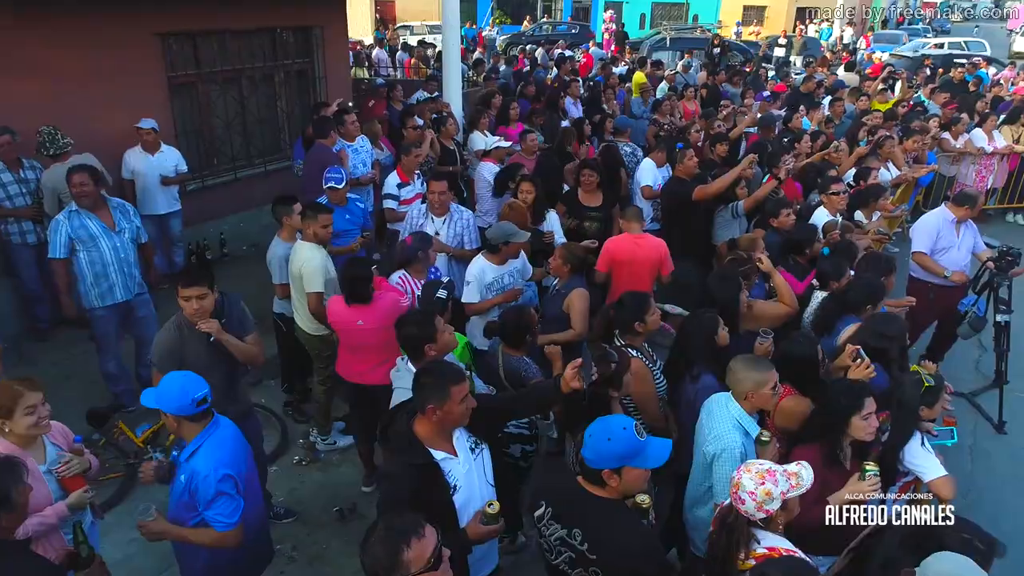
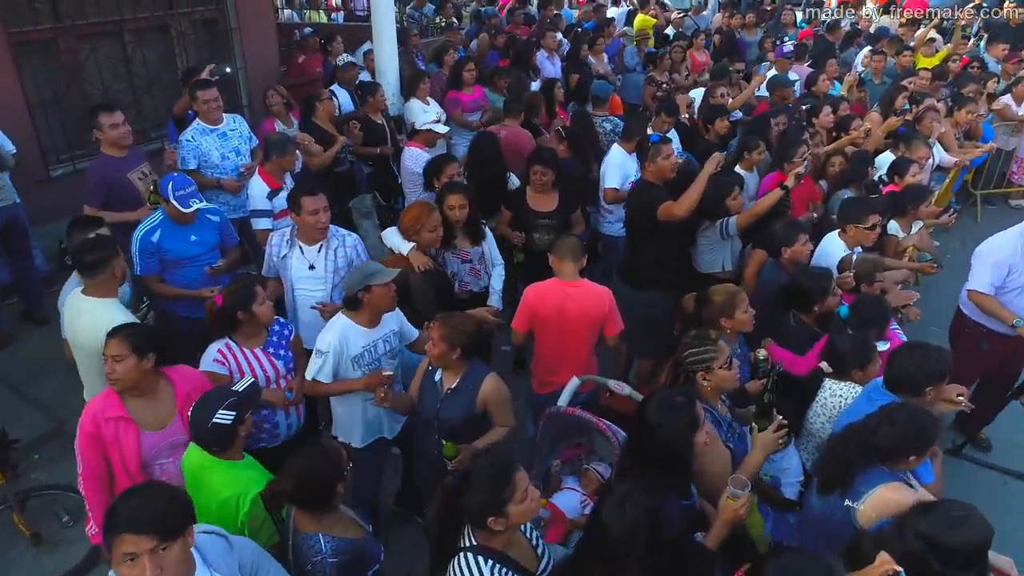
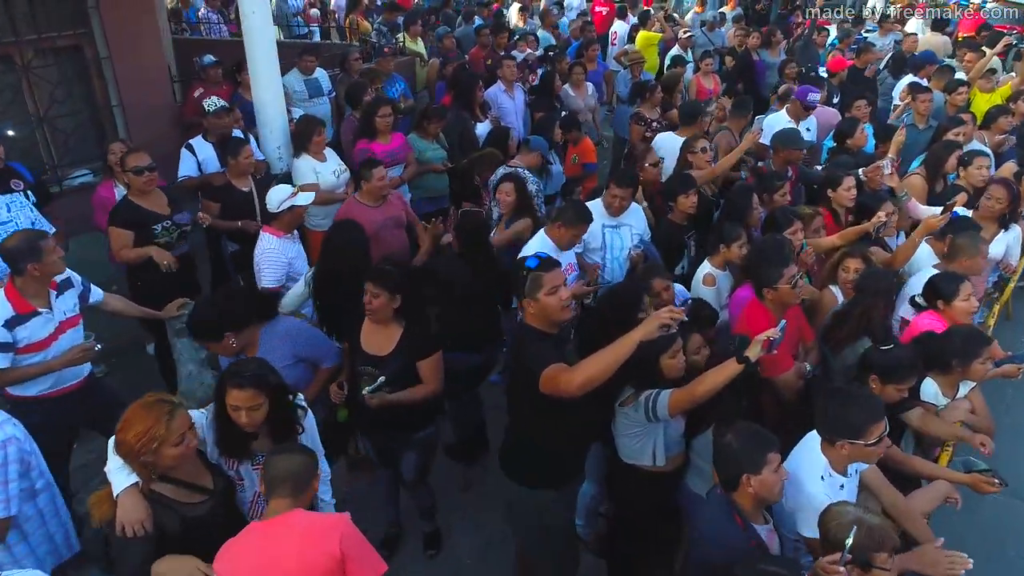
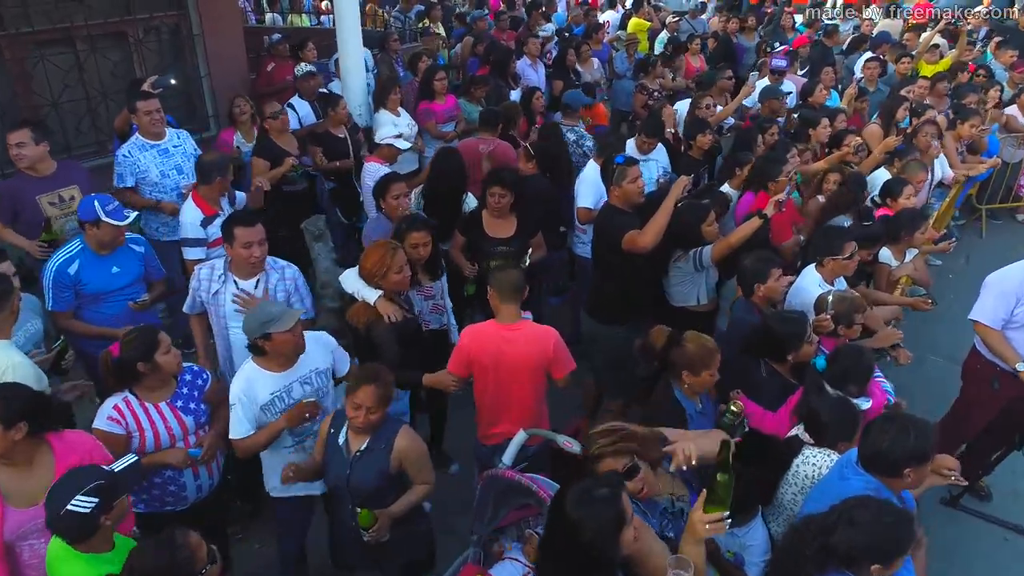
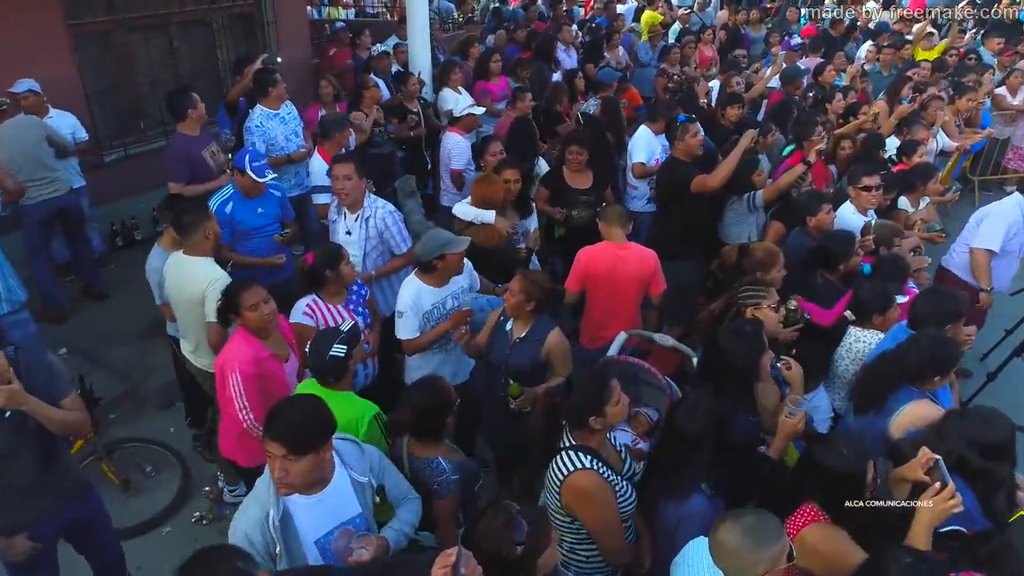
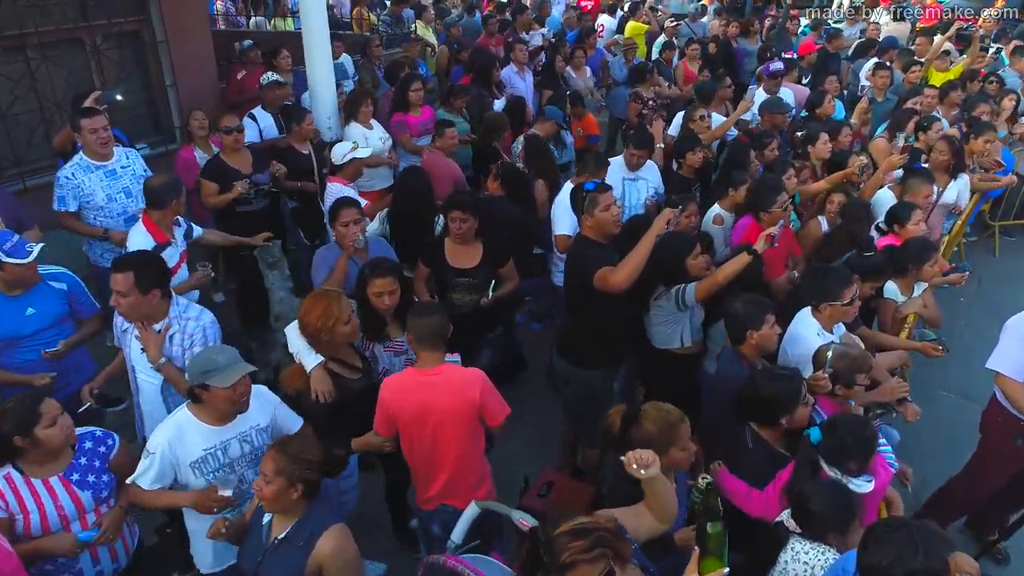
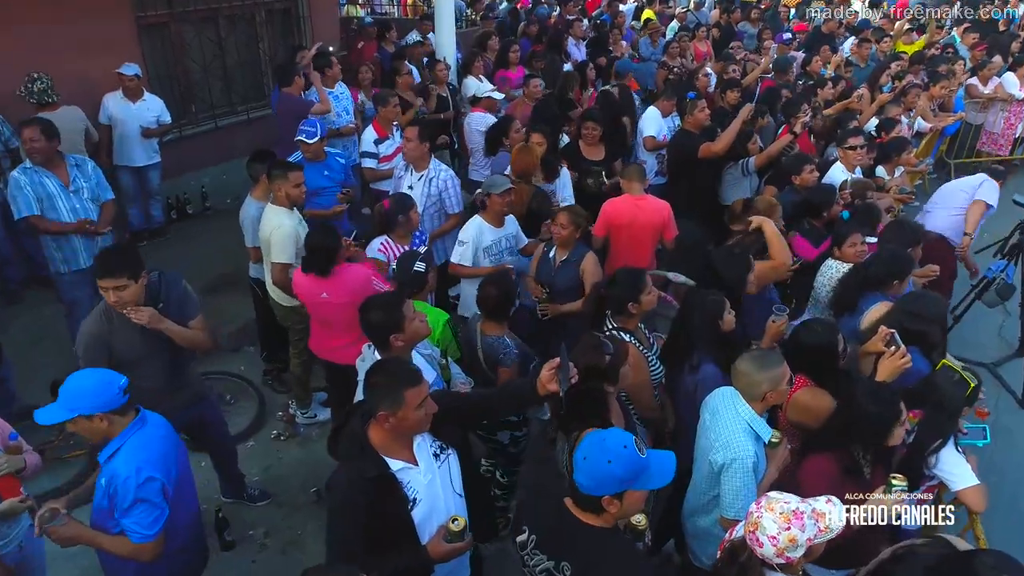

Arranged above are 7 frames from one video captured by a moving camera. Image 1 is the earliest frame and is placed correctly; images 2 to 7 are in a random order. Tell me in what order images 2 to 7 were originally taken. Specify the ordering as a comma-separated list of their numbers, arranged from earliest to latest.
7, 5, 2, 4, 6, 3
